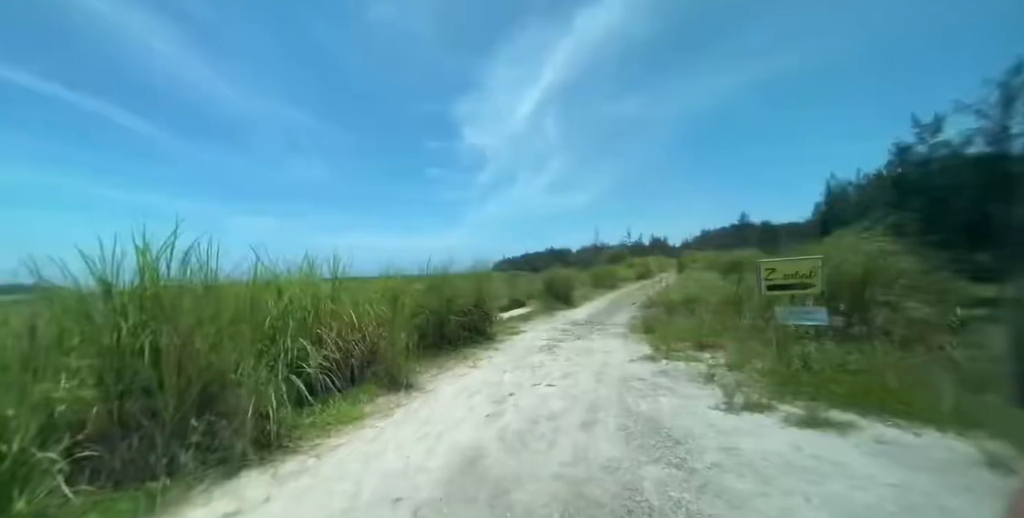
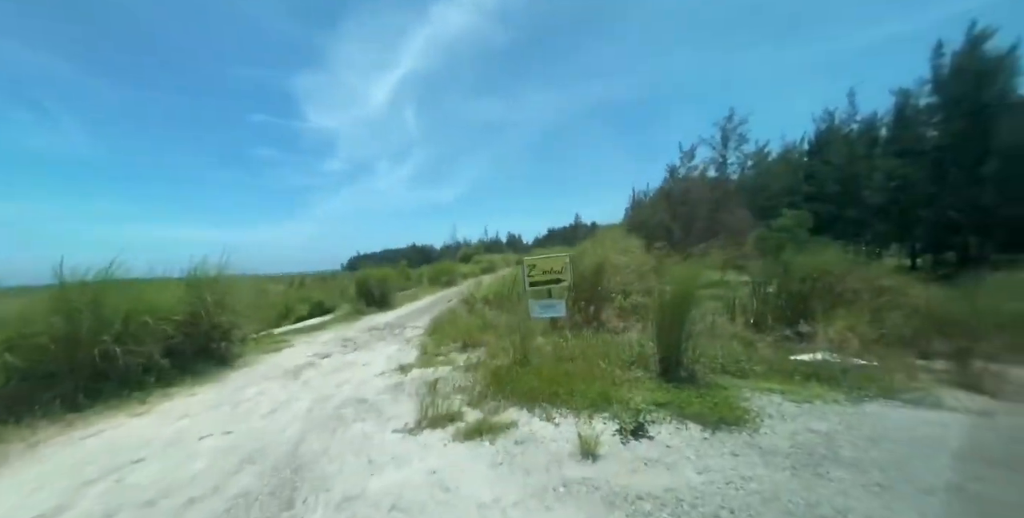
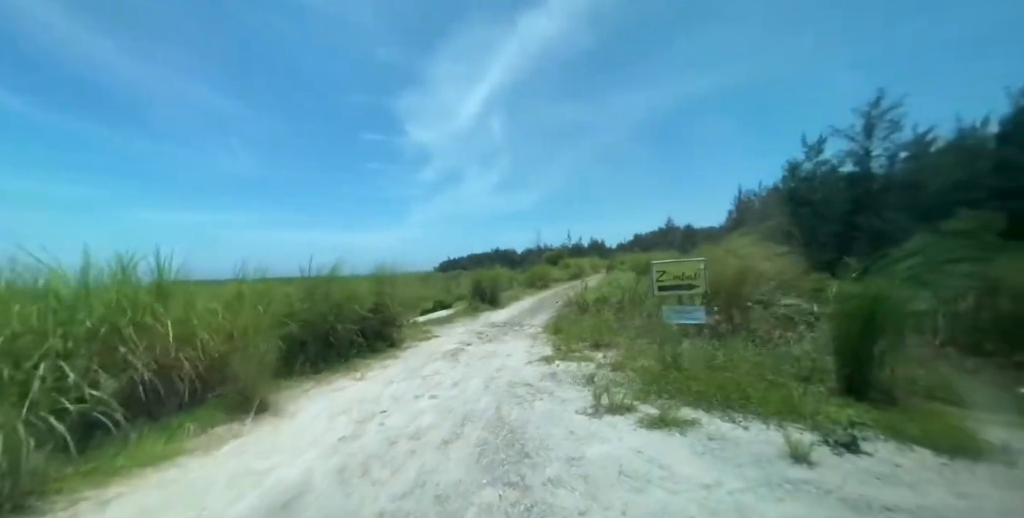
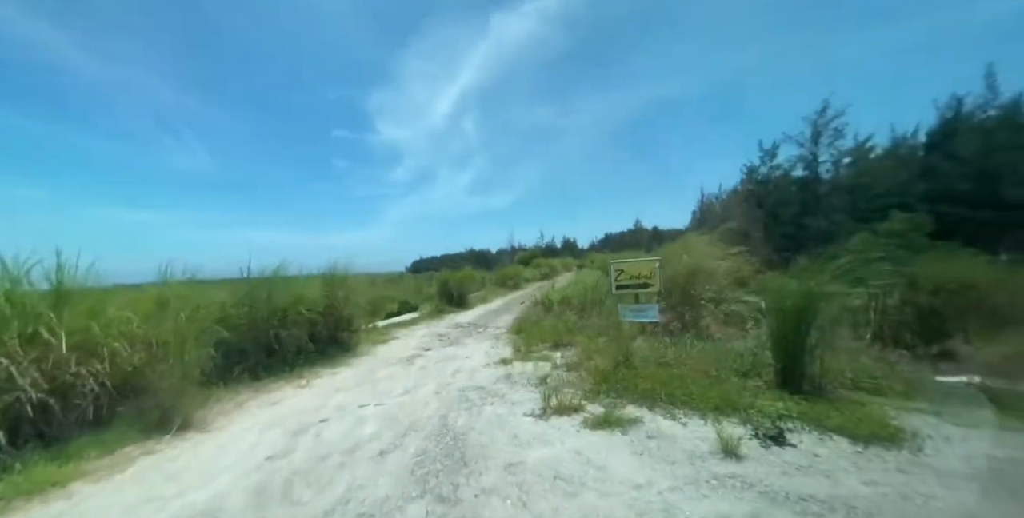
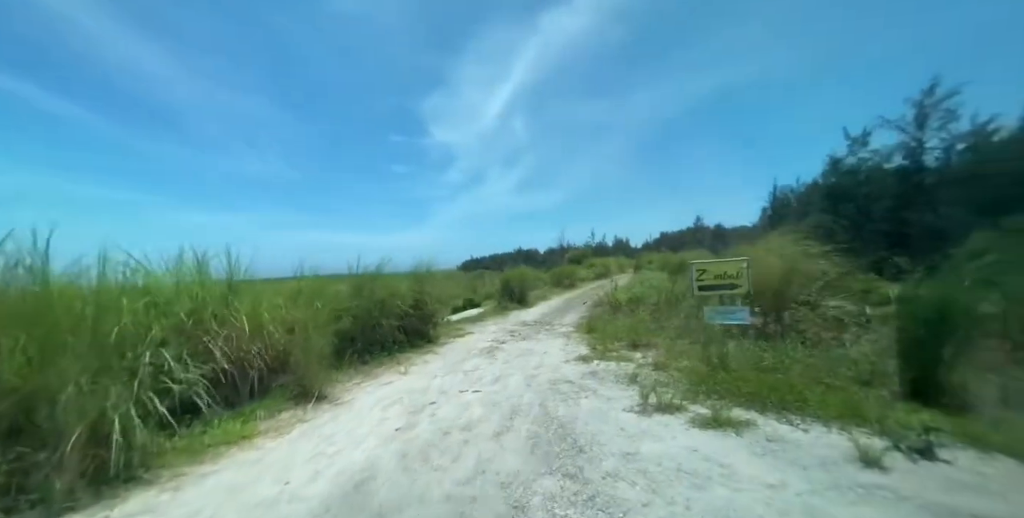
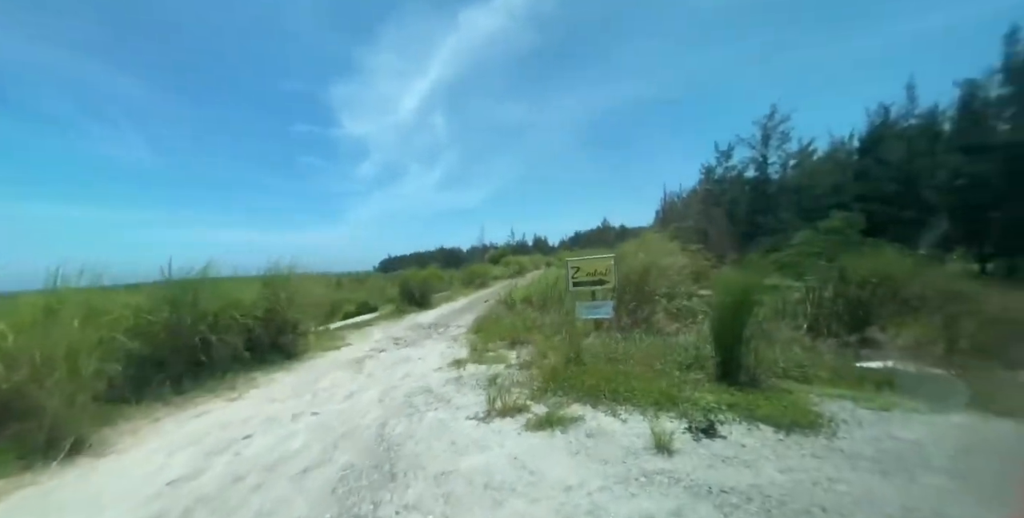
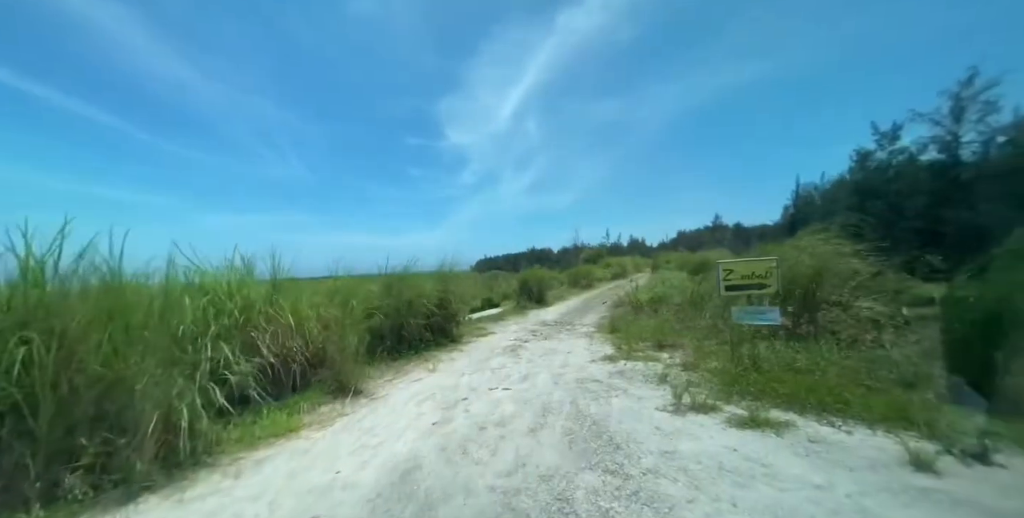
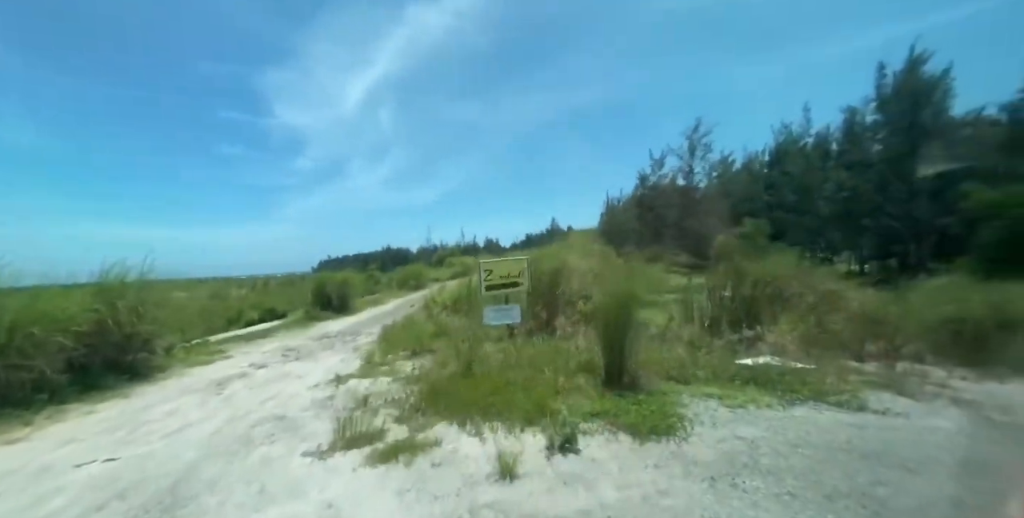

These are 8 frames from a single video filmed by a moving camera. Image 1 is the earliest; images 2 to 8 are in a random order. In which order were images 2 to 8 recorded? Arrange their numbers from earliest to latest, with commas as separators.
7, 5, 3, 4, 6, 2, 8
